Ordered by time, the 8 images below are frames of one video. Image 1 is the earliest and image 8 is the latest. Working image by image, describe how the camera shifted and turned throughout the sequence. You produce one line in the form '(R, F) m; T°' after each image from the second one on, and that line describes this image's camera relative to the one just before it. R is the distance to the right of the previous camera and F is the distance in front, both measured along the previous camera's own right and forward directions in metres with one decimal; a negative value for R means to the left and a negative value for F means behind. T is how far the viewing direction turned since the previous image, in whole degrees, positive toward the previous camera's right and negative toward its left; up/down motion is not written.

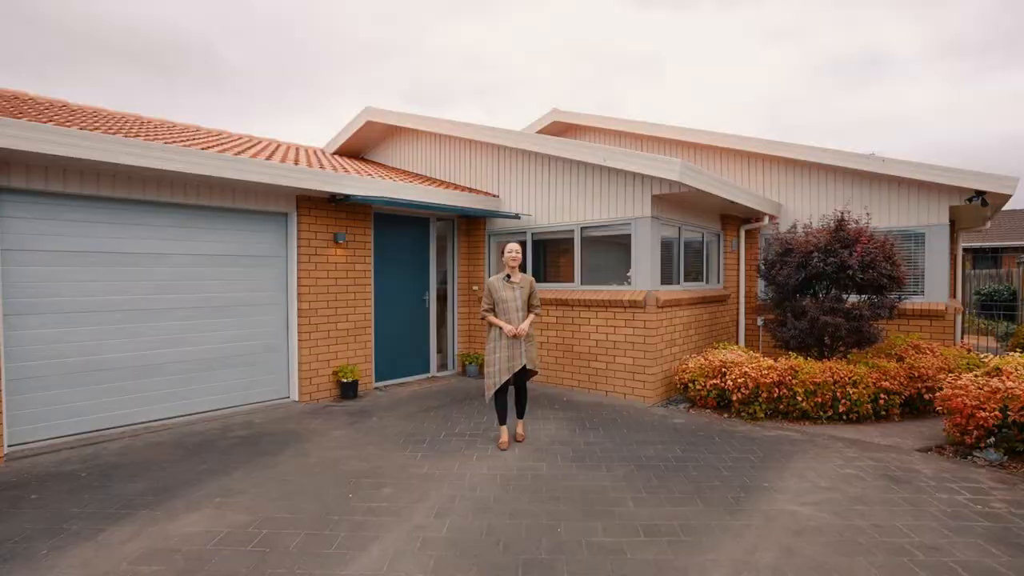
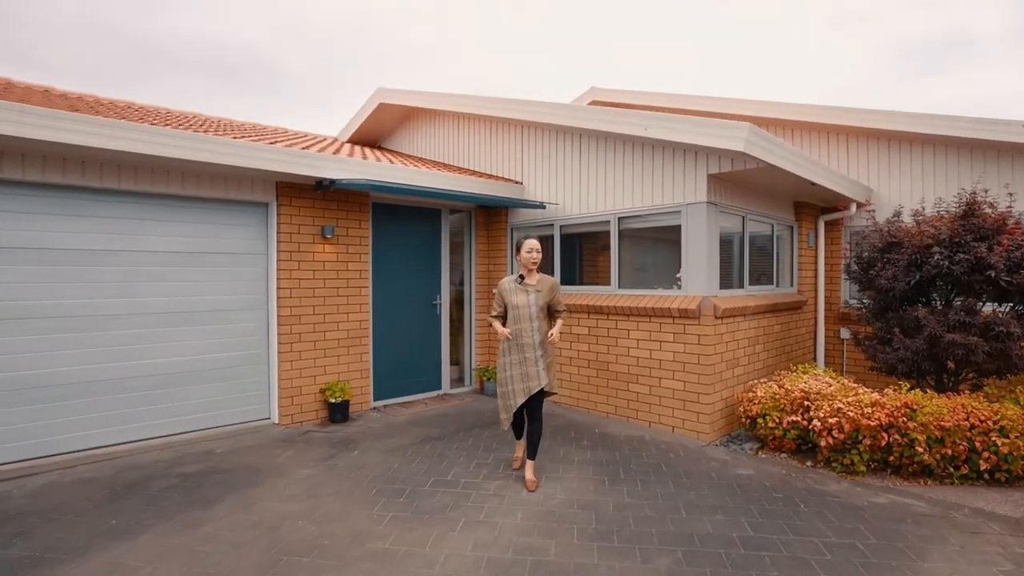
(+0.3, +1.3) m; -5°
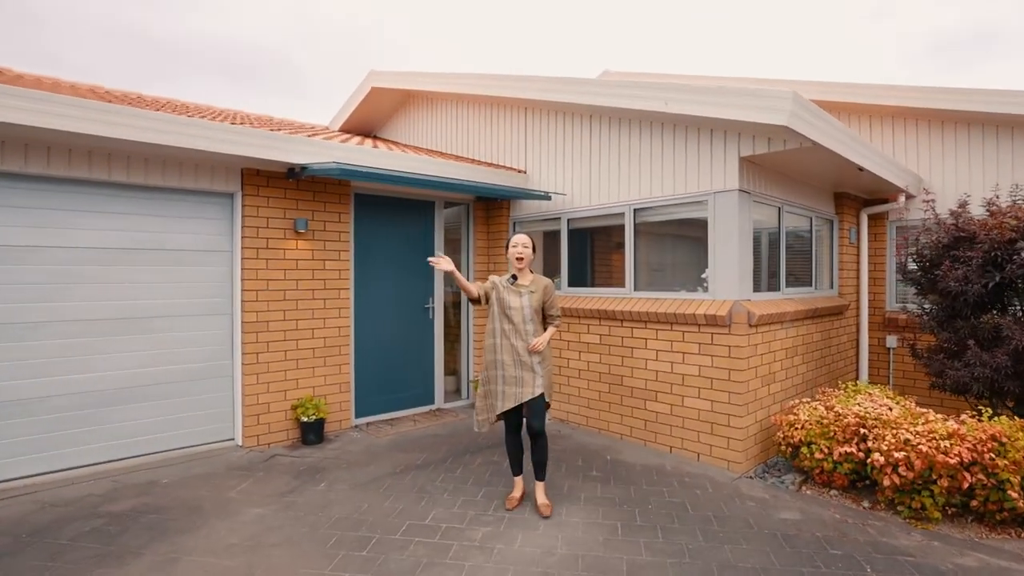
(+0.1, +0.8) m; -1°
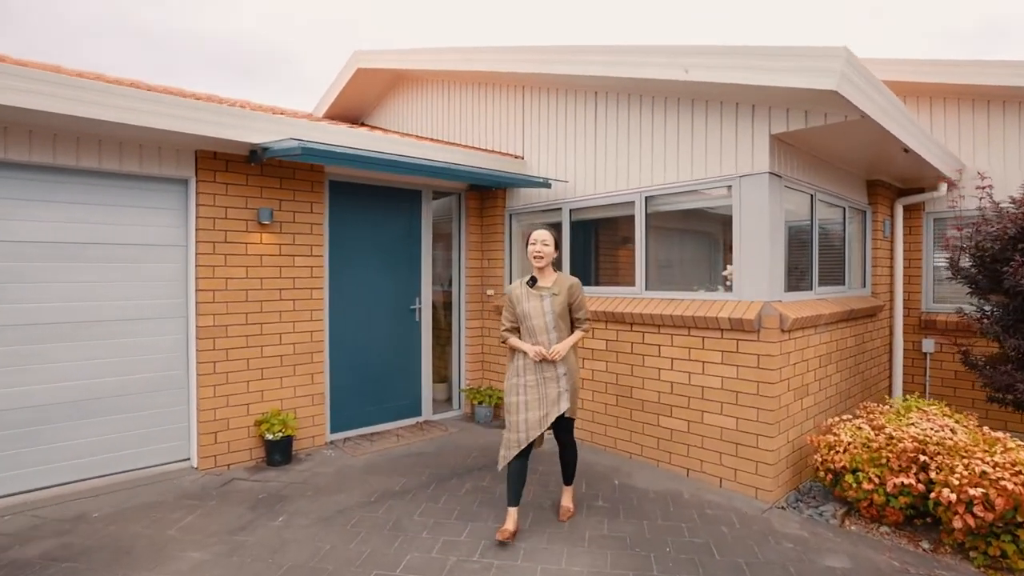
(+0.1, +0.6) m; 0°
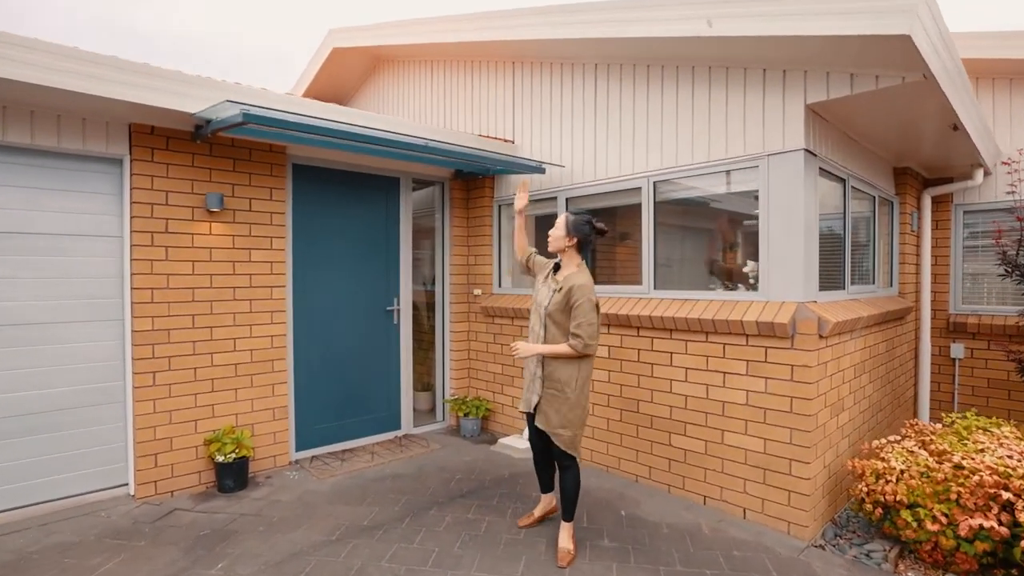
(0.0, +0.6) m; +1°
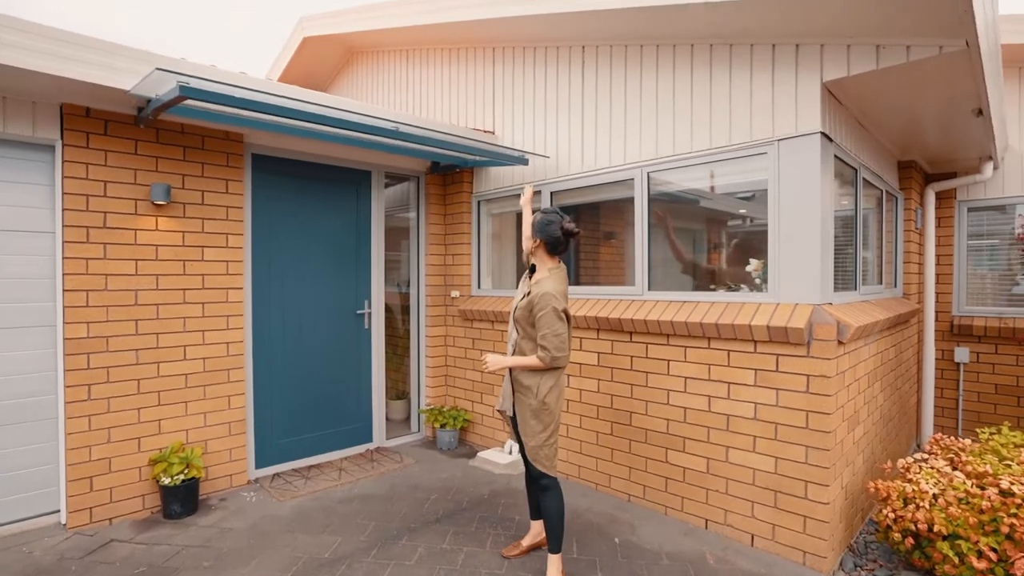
(0.0, +0.4) m; +1°
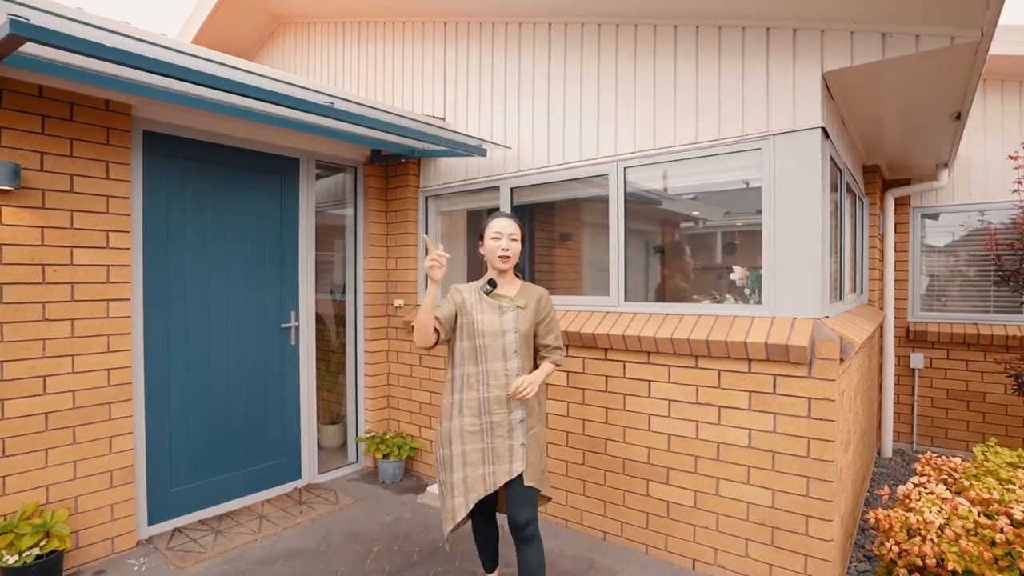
(-0.1, +0.5) m; +7°
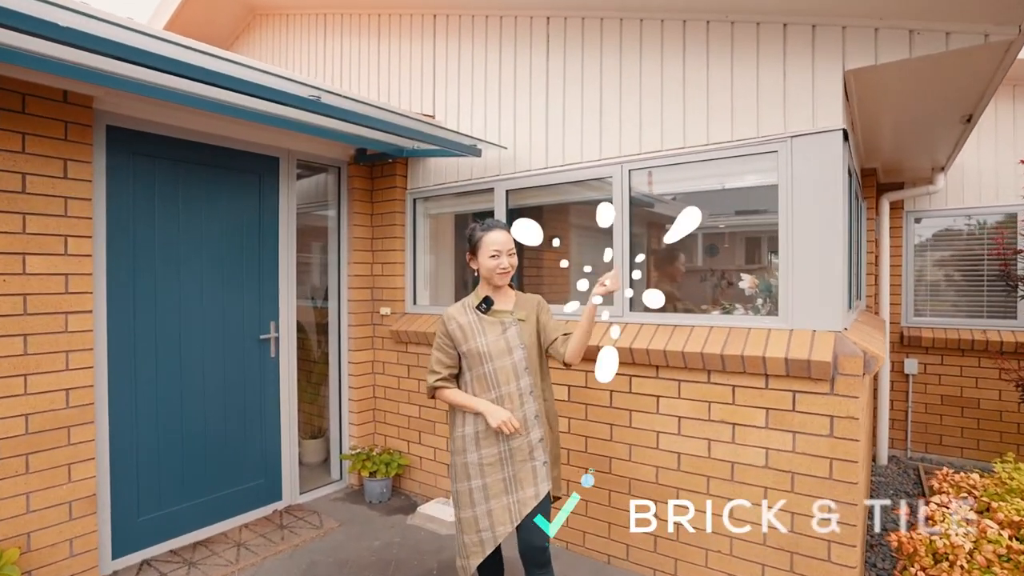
(-0.1, +0.2) m; +2°
